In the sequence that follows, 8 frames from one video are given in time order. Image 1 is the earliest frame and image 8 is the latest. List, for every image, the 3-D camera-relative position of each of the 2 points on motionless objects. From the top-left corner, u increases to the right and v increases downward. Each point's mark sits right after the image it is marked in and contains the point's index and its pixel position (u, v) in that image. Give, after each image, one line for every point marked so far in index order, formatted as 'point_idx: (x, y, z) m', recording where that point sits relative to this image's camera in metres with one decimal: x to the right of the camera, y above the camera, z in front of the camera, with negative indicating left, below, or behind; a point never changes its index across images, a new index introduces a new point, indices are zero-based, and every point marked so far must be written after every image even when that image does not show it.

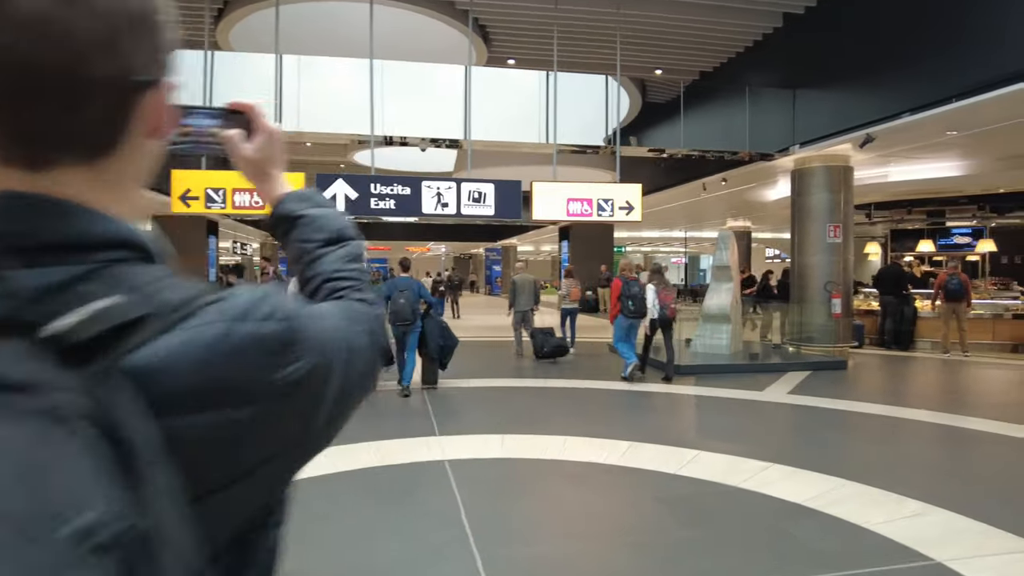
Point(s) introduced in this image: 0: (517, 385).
0: (+0.1, -1.1, +7.9) m
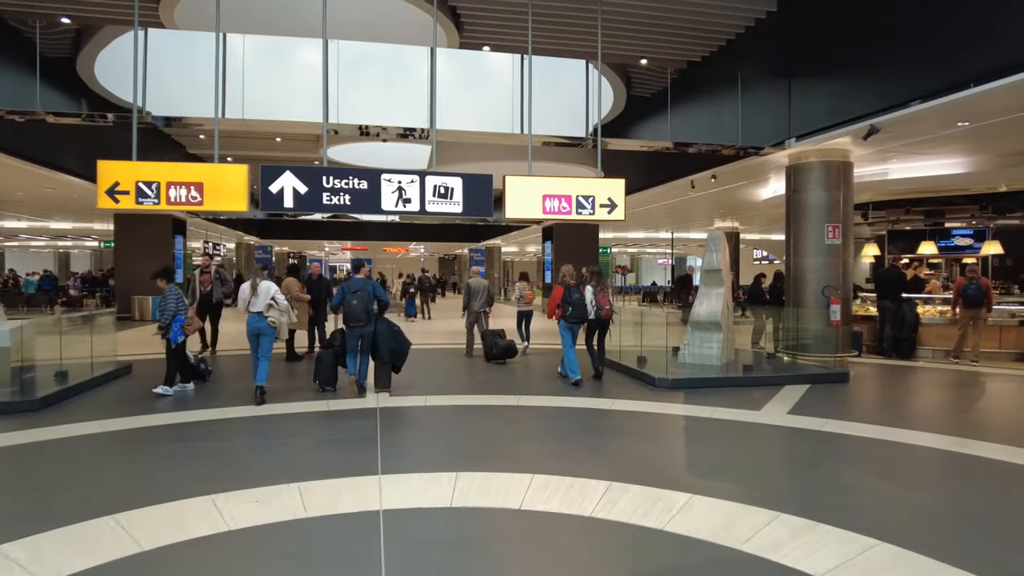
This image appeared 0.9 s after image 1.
0: (-0.3, -1.2, +7.0) m
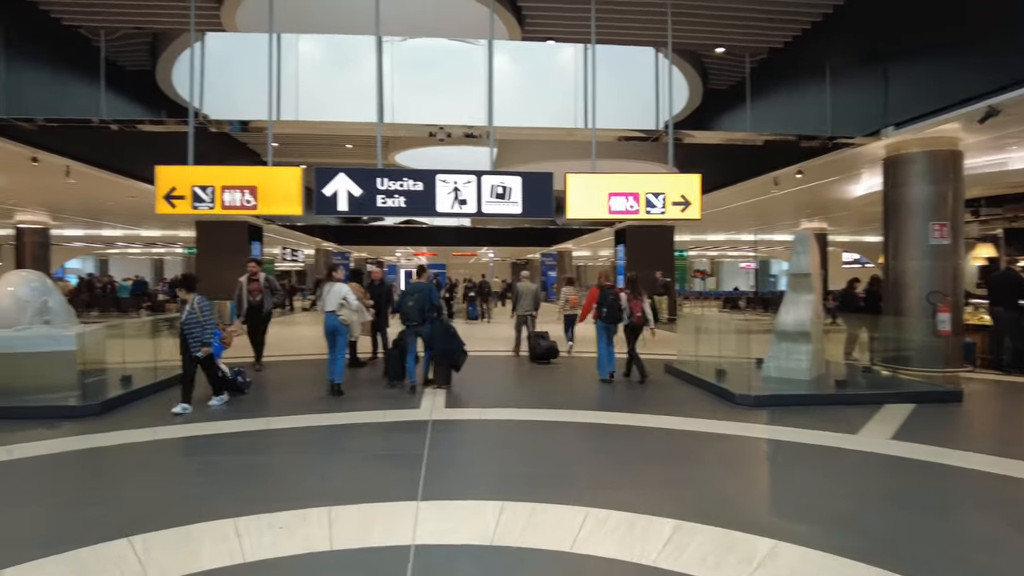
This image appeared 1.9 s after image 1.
0: (+0.4, -1.3, +6.5) m
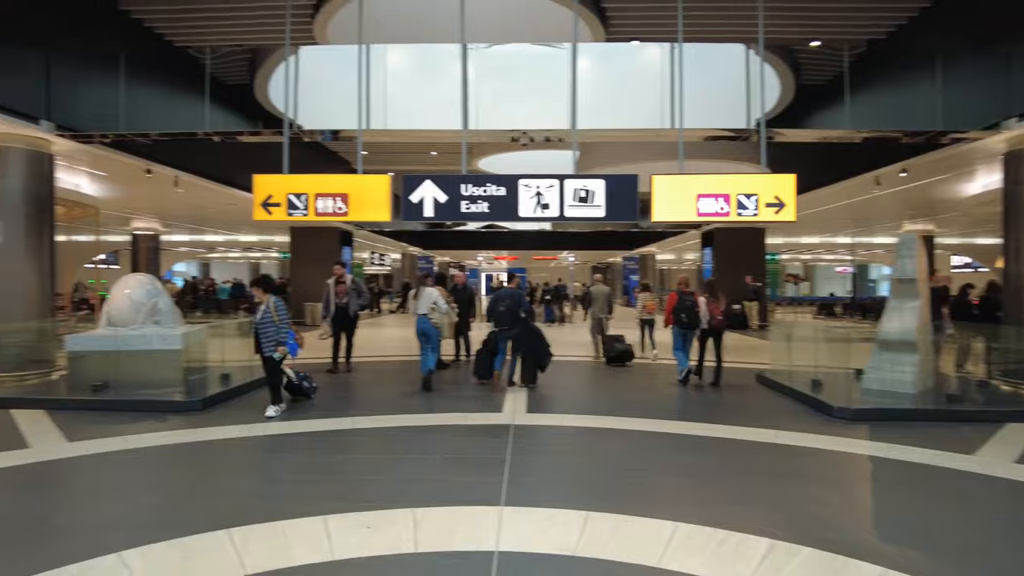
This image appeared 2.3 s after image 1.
0: (+1.2, -1.3, +6.4) m
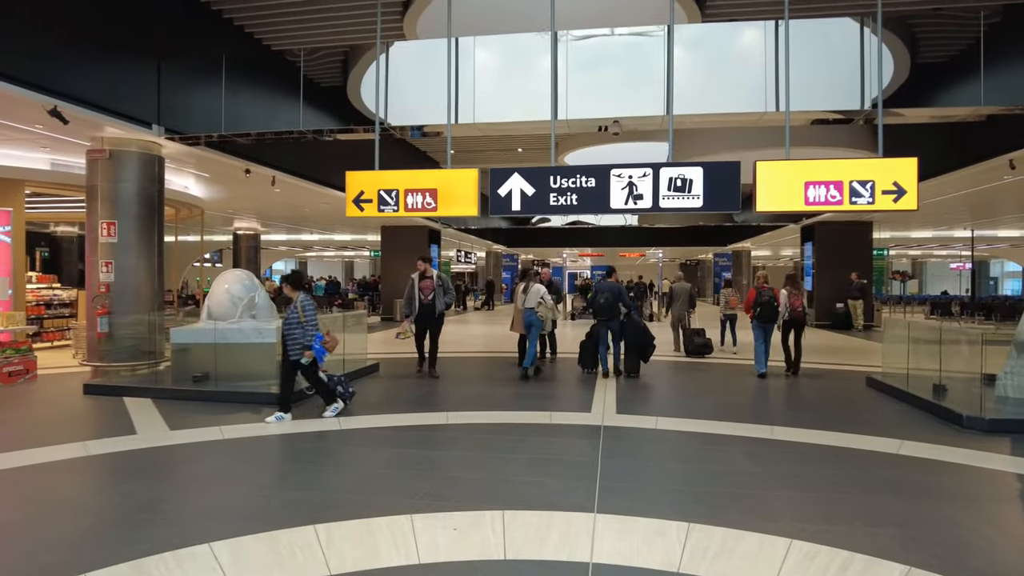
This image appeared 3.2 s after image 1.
0: (+2.0, -1.3, +6.0) m
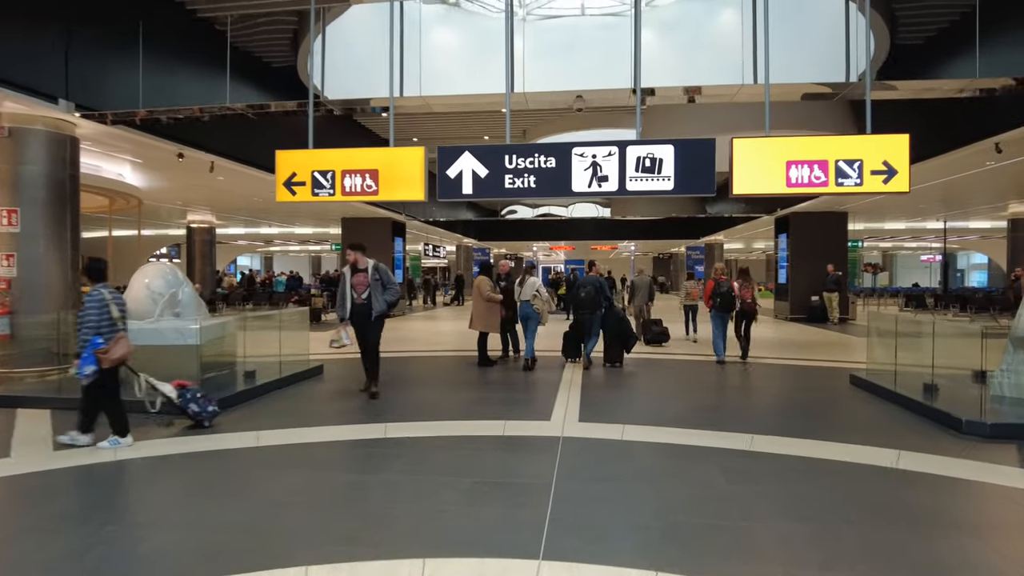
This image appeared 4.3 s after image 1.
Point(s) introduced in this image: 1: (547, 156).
0: (+1.6, -1.2, +5.3) m
1: (+0.3, +1.3, +6.2) m
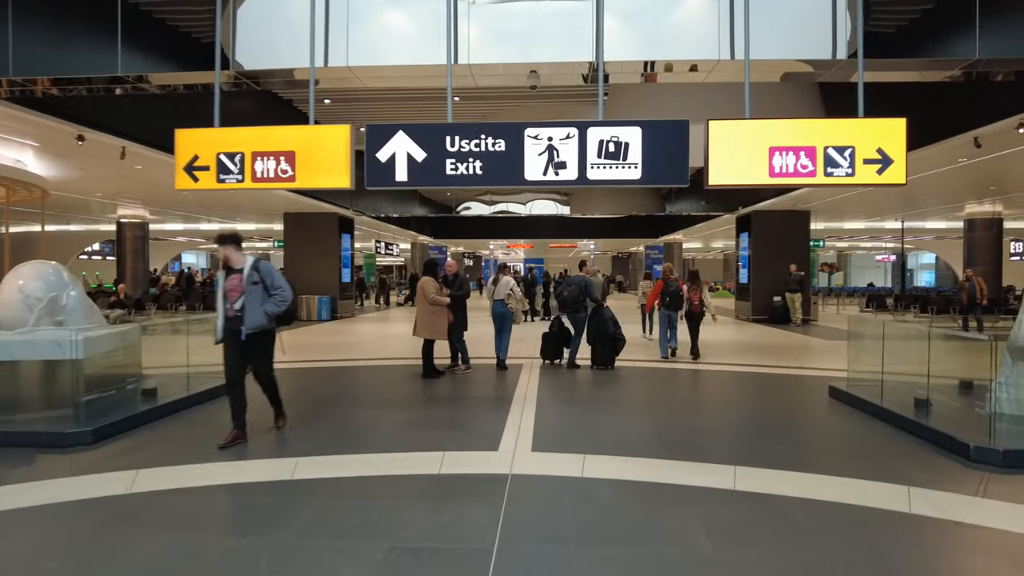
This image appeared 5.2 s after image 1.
0: (+1.2, -1.2, +4.5) m
1: (-0.1, +1.2, +5.3) m
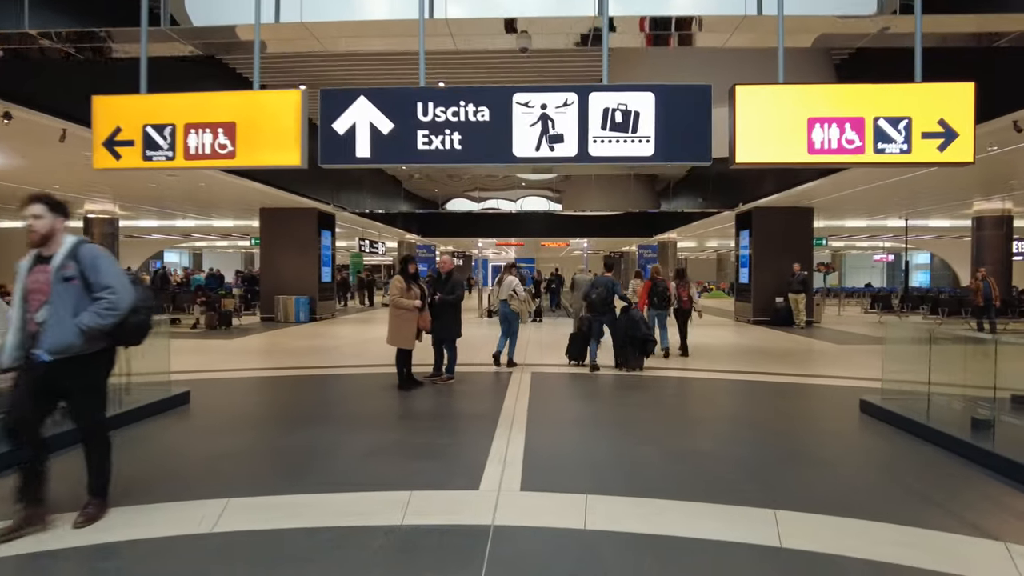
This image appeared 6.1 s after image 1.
0: (+1.1, -1.2, +3.6) m
1: (-0.2, +1.2, +4.4) m
